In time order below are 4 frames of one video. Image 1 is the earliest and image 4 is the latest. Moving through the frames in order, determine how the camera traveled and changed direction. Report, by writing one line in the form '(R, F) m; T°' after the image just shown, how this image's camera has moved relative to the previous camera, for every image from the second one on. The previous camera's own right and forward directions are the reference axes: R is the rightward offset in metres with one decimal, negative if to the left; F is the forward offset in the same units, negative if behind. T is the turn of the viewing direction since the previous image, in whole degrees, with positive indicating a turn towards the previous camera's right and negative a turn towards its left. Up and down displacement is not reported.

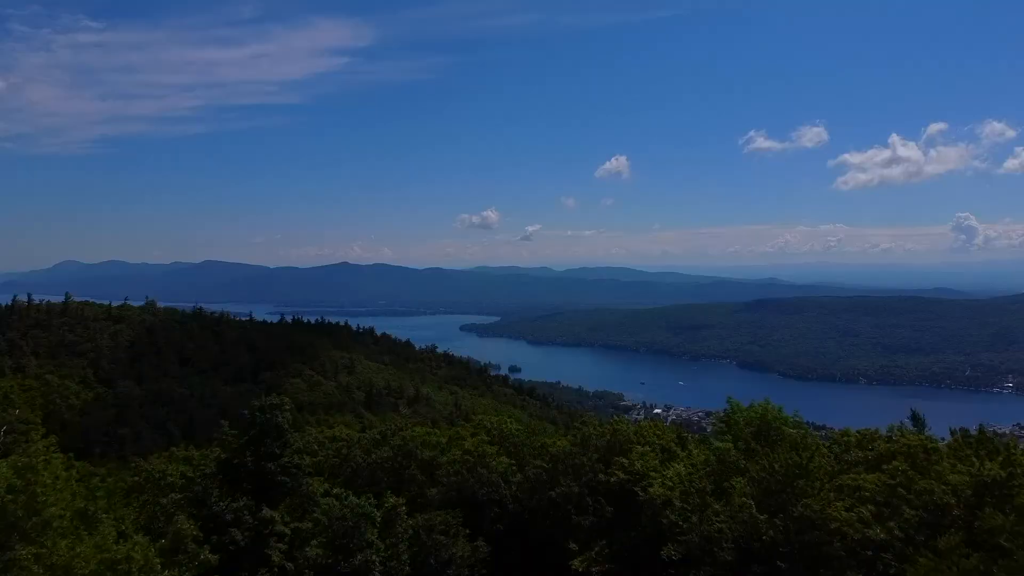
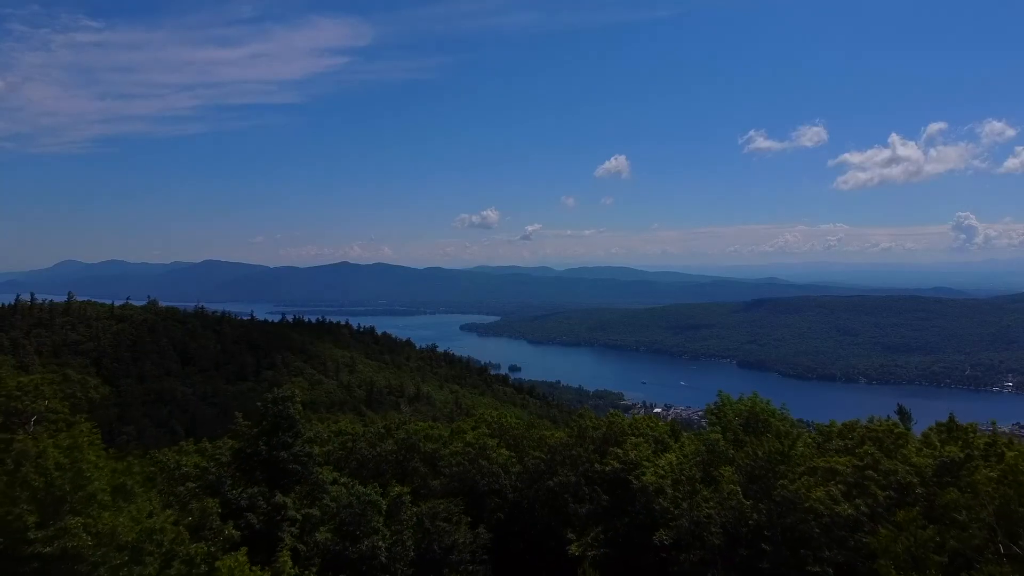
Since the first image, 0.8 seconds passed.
(0.0, -0.7) m; 0°
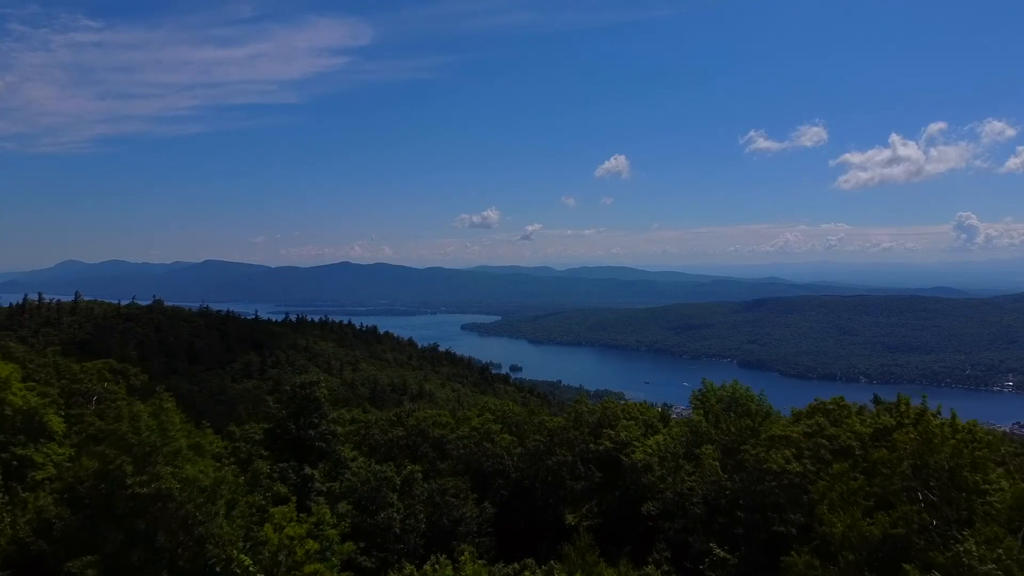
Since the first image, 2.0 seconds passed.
(-0.1, -1.7) m; 0°
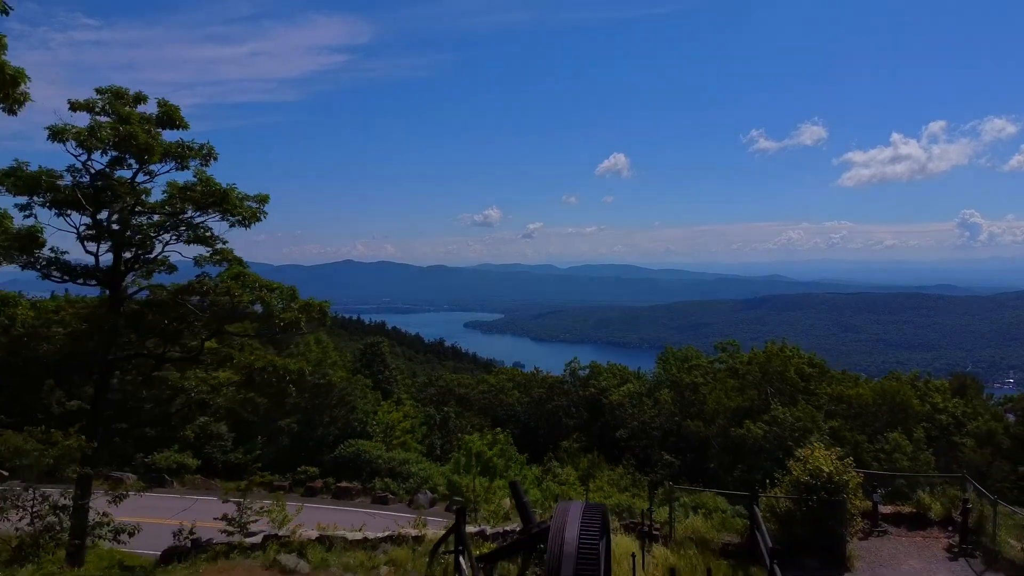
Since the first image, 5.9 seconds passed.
(-0.3, -6.5) m; 0°
